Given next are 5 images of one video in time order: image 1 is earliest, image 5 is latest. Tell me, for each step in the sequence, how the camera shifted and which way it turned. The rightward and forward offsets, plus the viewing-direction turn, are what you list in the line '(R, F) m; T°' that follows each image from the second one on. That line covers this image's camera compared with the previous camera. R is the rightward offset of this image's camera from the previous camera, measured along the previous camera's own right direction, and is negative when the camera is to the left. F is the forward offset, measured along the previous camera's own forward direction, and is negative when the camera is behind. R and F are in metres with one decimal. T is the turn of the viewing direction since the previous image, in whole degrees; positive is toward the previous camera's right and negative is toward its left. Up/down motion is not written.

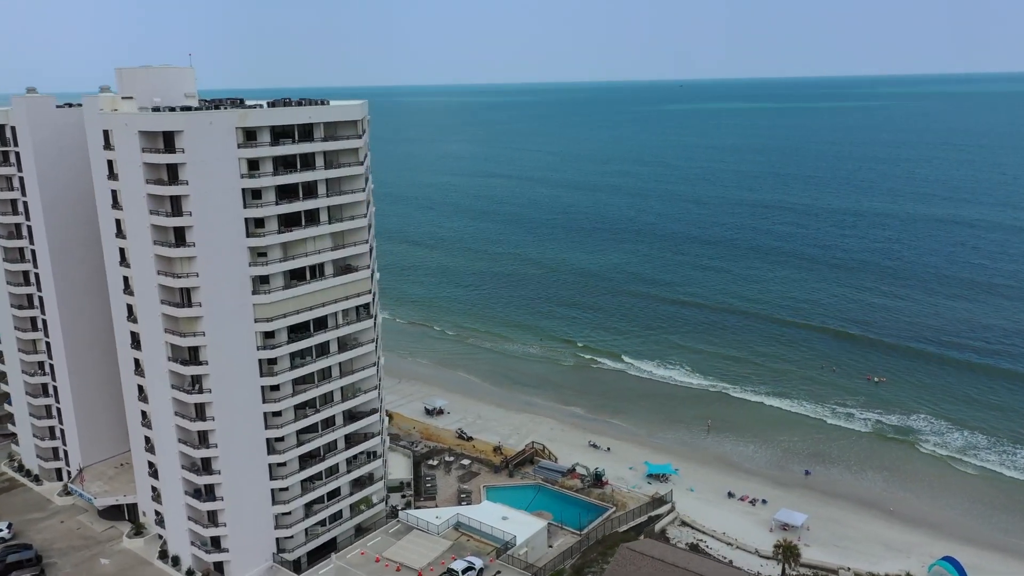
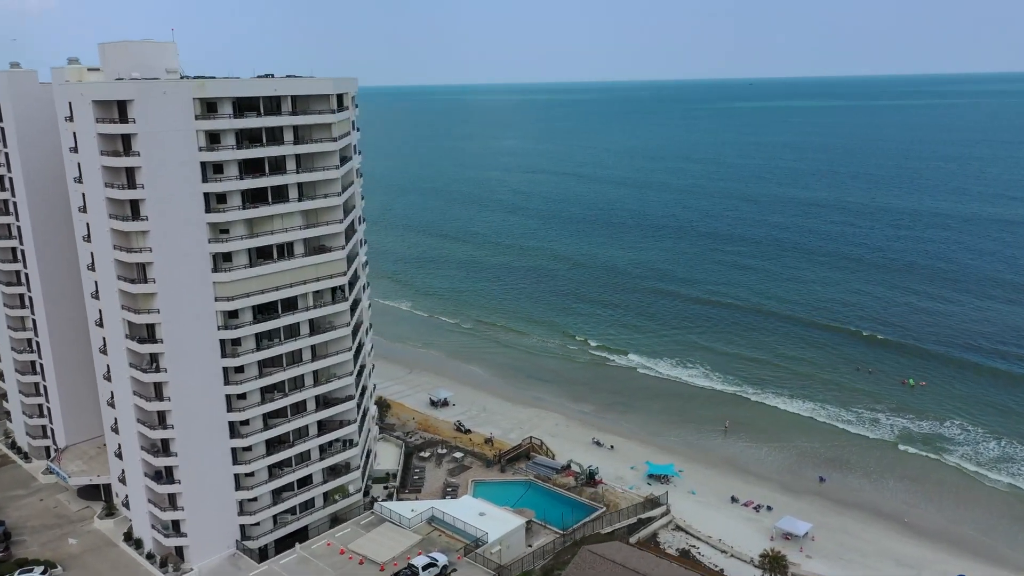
(+5.2, +3.0) m; -4°
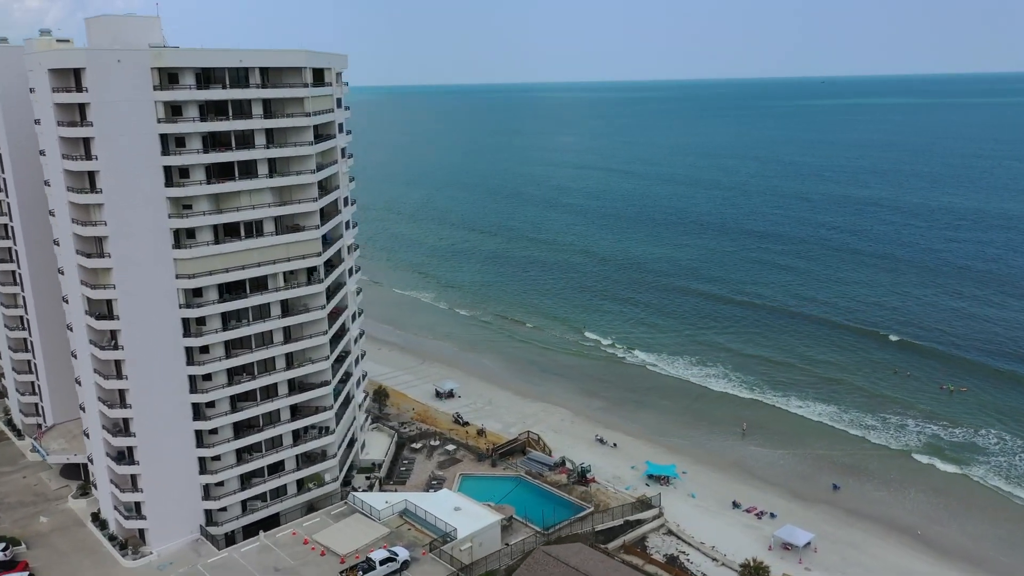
(+5.1, +2.9) m; -4°
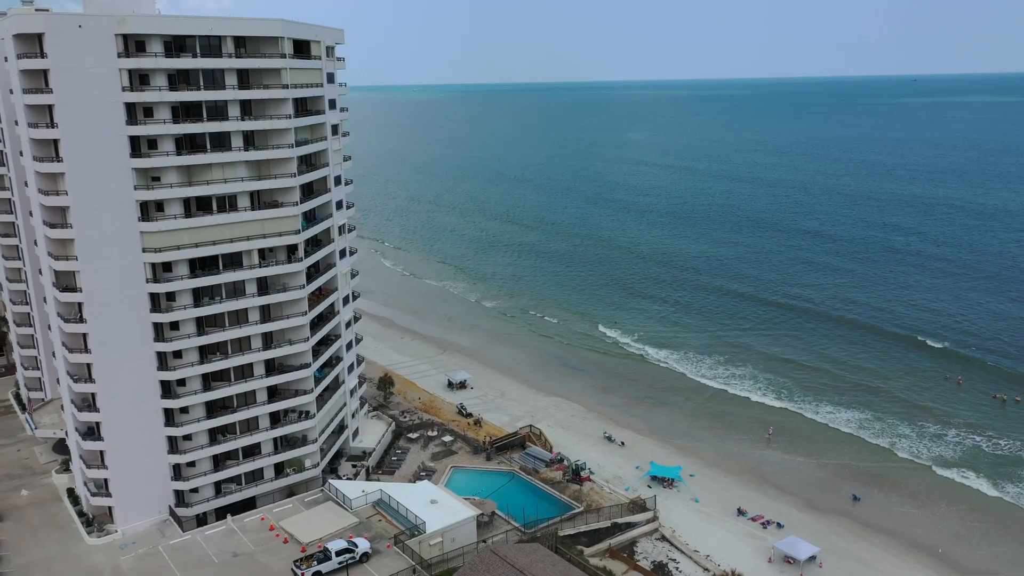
(+5.2, +3.0) m; -5°
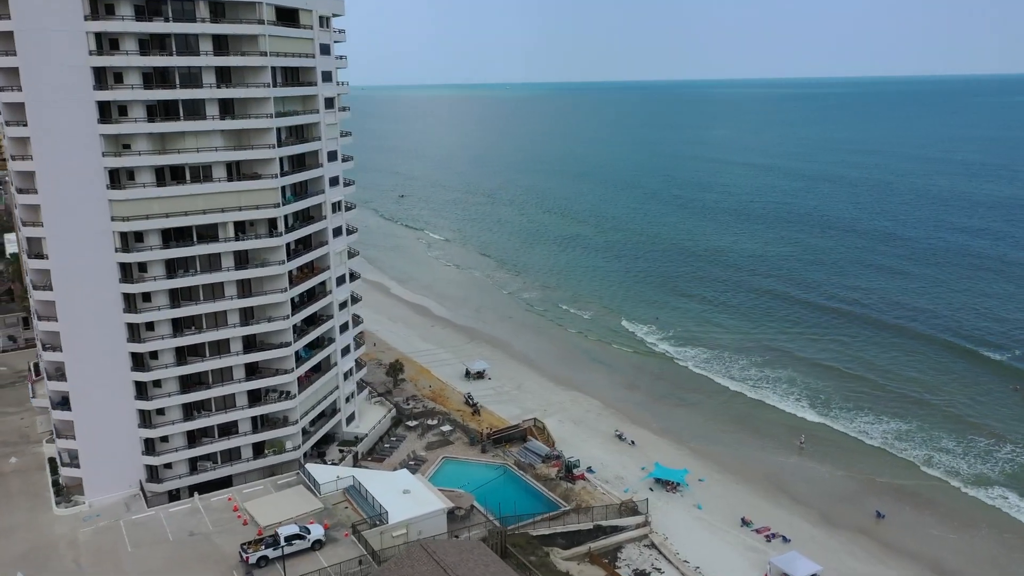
(+5.9, +3.3) m; -6°
